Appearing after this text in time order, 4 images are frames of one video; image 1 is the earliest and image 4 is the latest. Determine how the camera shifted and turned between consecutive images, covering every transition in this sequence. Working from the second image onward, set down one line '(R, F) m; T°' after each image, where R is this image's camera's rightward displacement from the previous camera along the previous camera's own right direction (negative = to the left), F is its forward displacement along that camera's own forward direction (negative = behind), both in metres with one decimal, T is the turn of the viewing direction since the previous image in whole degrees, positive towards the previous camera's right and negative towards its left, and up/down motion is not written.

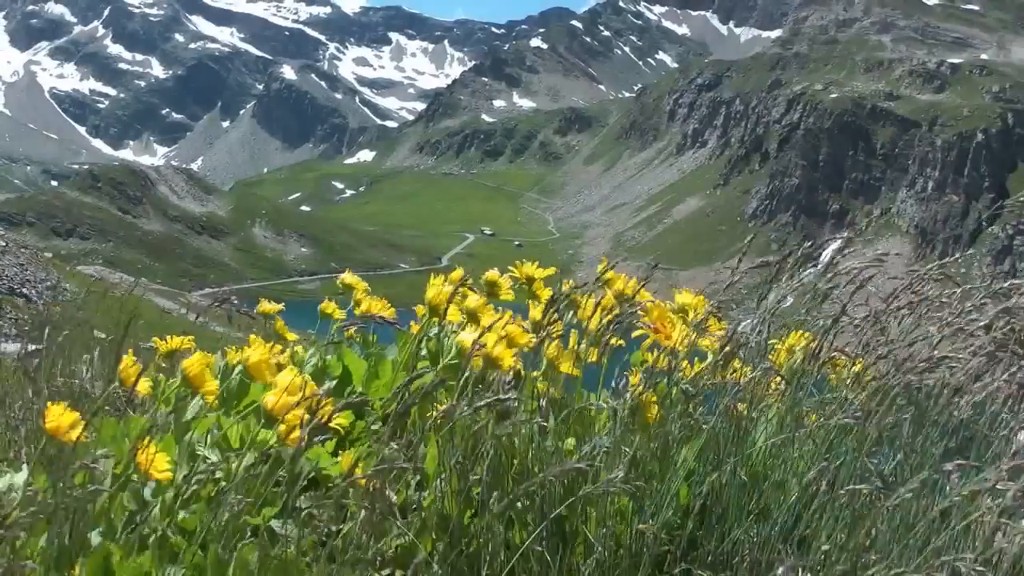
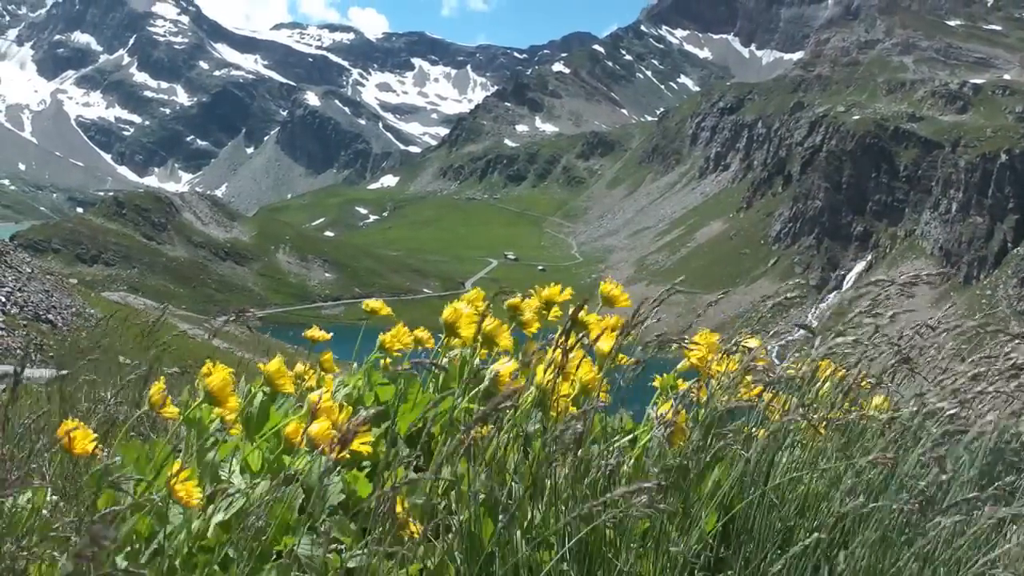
(-3.0, +2.5) m; -1°
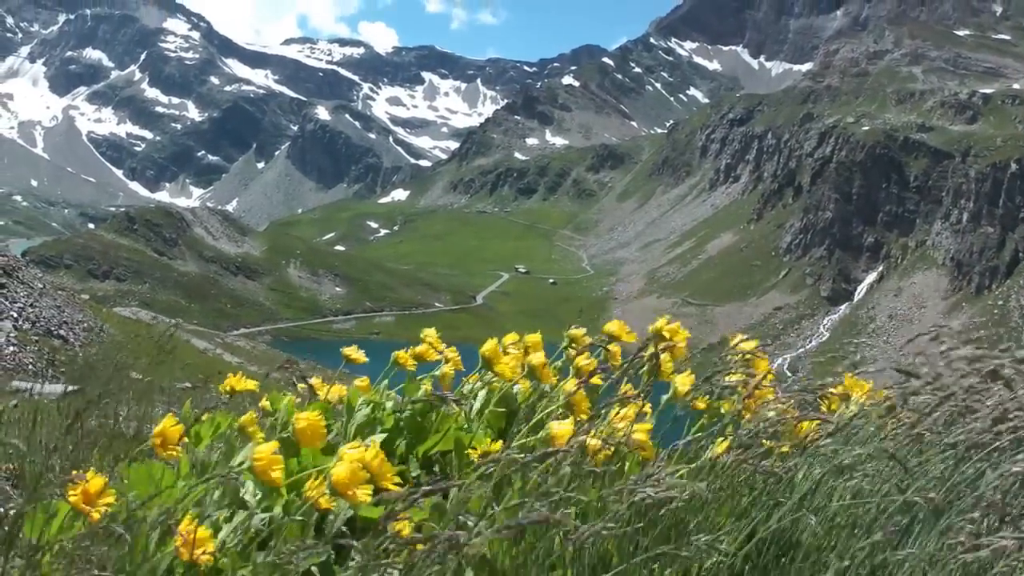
(-1.4, +0.9) m; -1°
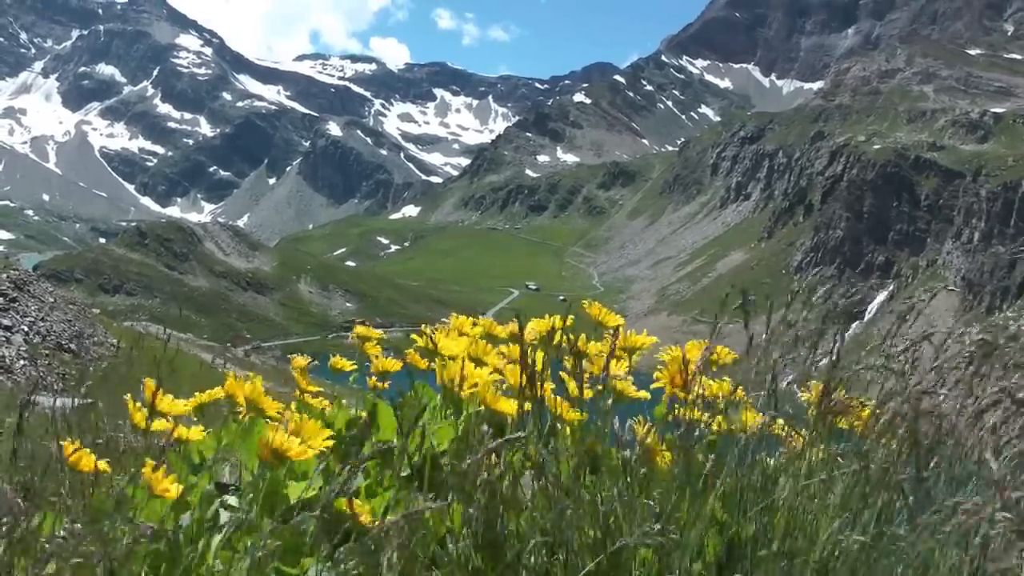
(-1.4, +1.5) m; 0°
